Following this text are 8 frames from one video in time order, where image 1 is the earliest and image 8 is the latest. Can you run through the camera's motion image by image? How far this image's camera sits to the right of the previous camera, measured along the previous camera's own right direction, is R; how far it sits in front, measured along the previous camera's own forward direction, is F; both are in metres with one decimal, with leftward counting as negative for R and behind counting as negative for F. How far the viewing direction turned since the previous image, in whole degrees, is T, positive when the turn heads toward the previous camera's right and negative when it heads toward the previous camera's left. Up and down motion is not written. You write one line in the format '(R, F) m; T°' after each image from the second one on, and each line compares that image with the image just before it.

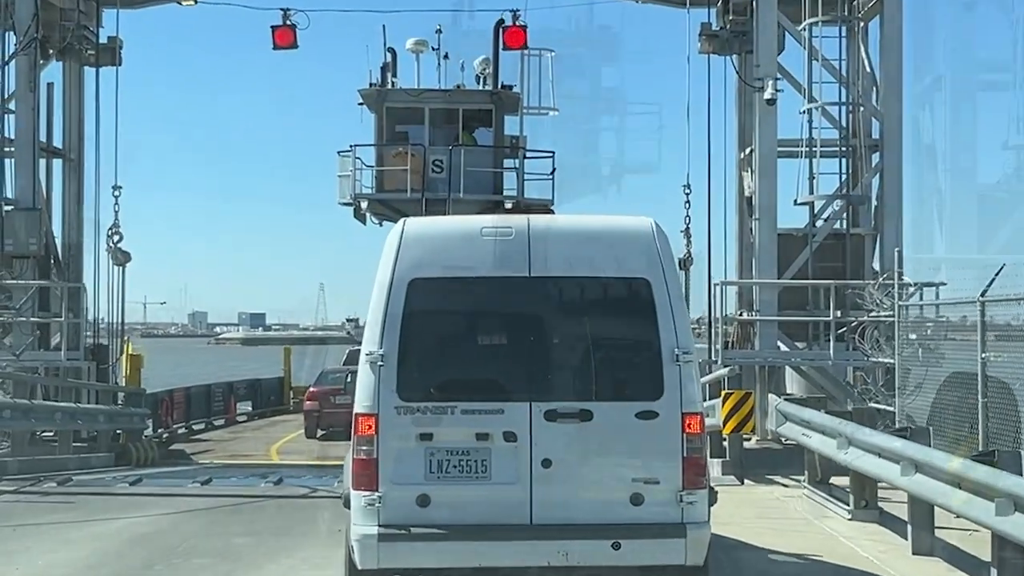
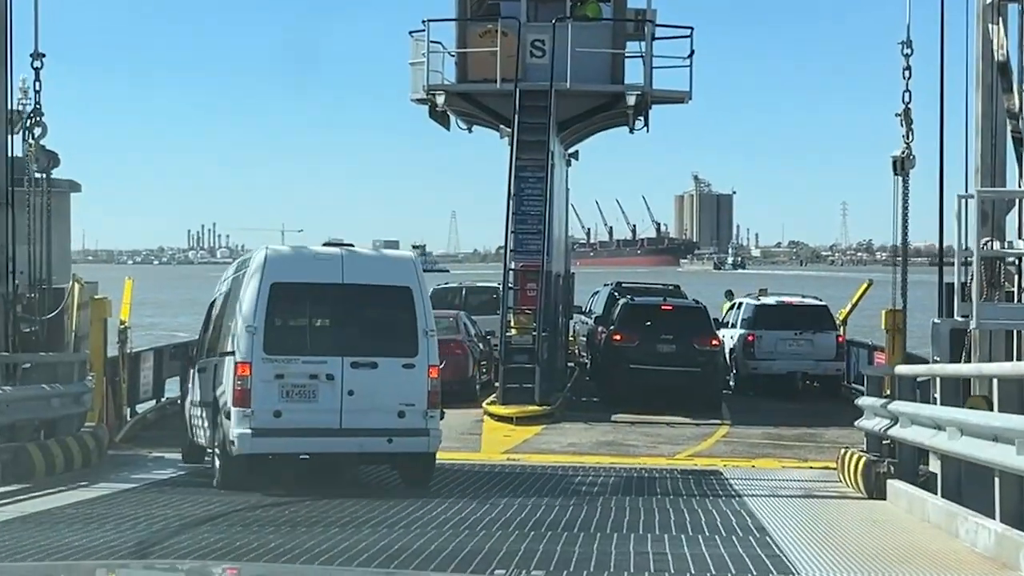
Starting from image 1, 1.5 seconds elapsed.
(0.0, +1.5) m; -1°
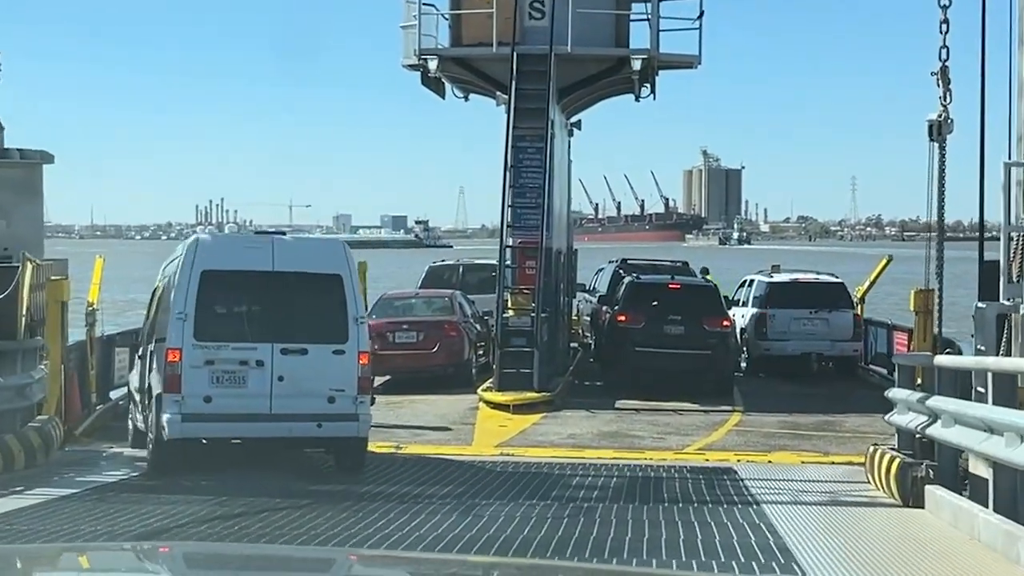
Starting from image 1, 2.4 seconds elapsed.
(+0.1, +1.1) m; 0°
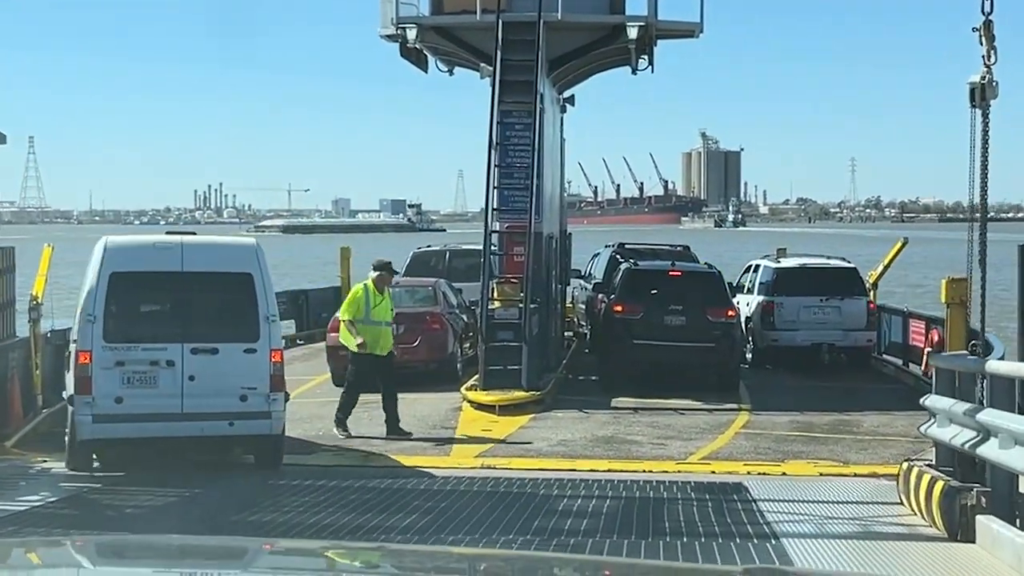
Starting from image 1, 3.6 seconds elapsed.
(+0.1, +1.3) m; 0°
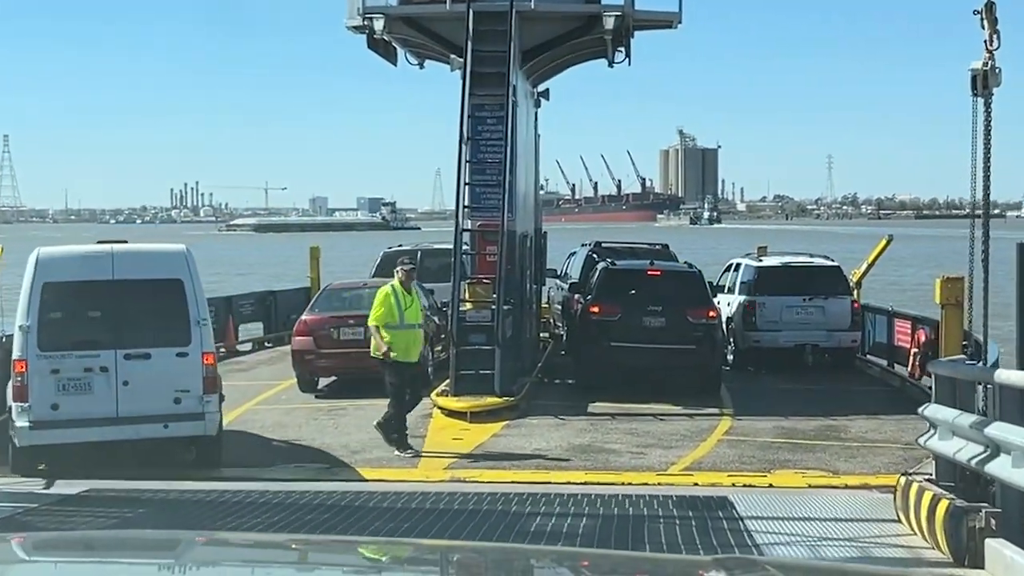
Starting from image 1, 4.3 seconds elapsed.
(+0.1, +0.6) m; +1°
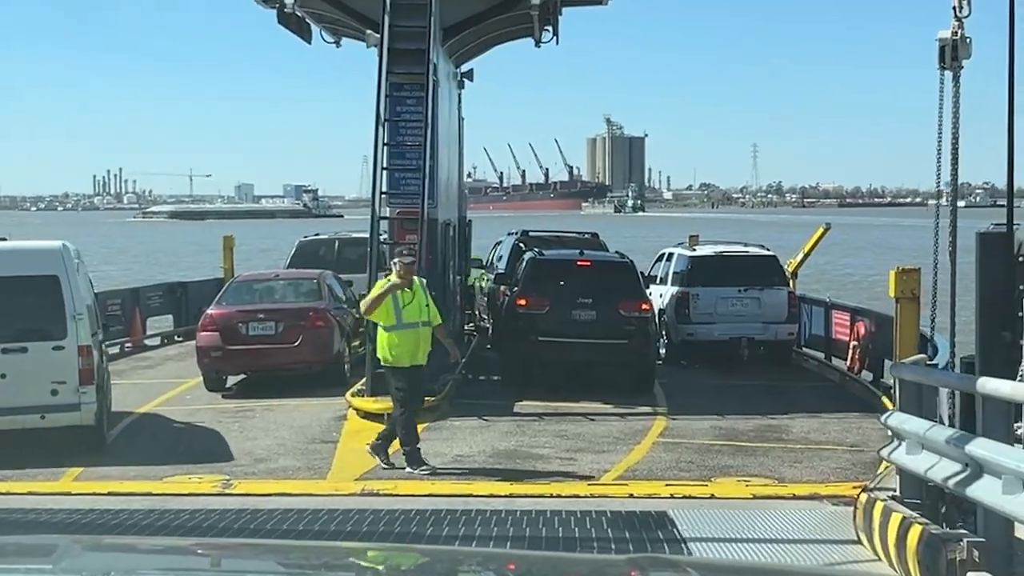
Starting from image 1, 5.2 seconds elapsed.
(+0.1, +0.9) m; +3°
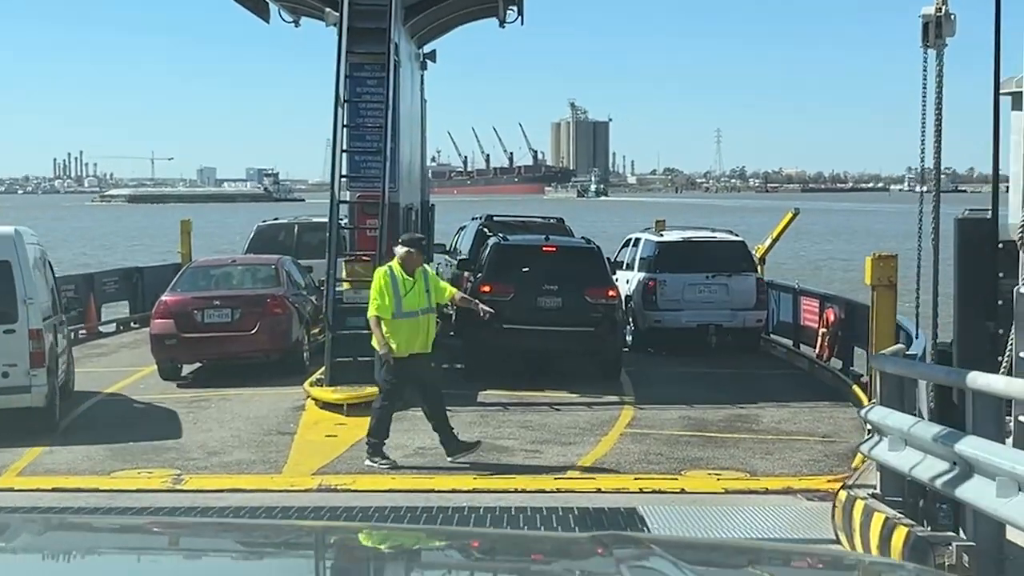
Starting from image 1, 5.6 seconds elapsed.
(0.0, +0.3) m; +1°
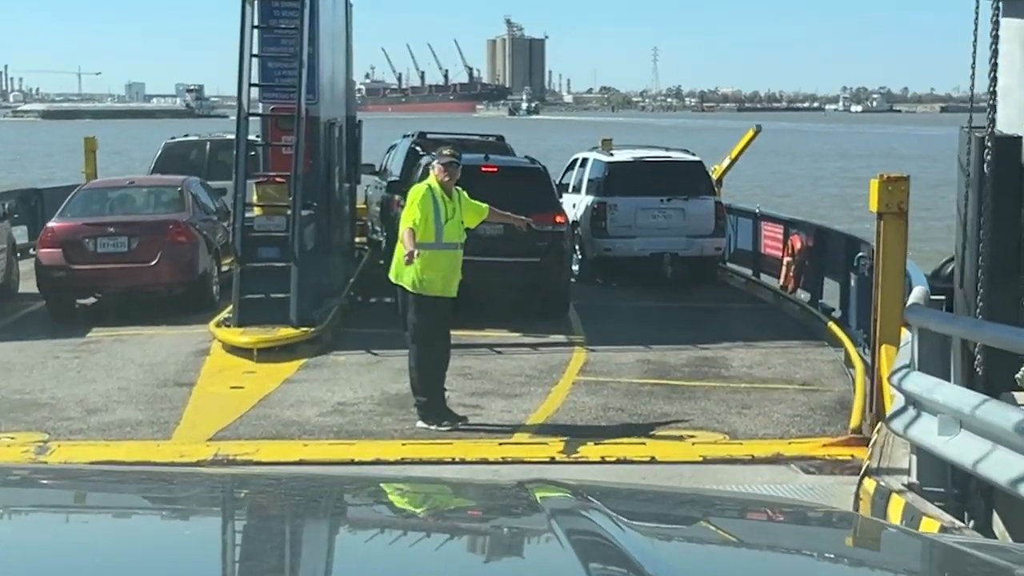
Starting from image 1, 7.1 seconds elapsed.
(0.0, +1.5) m; +3°
